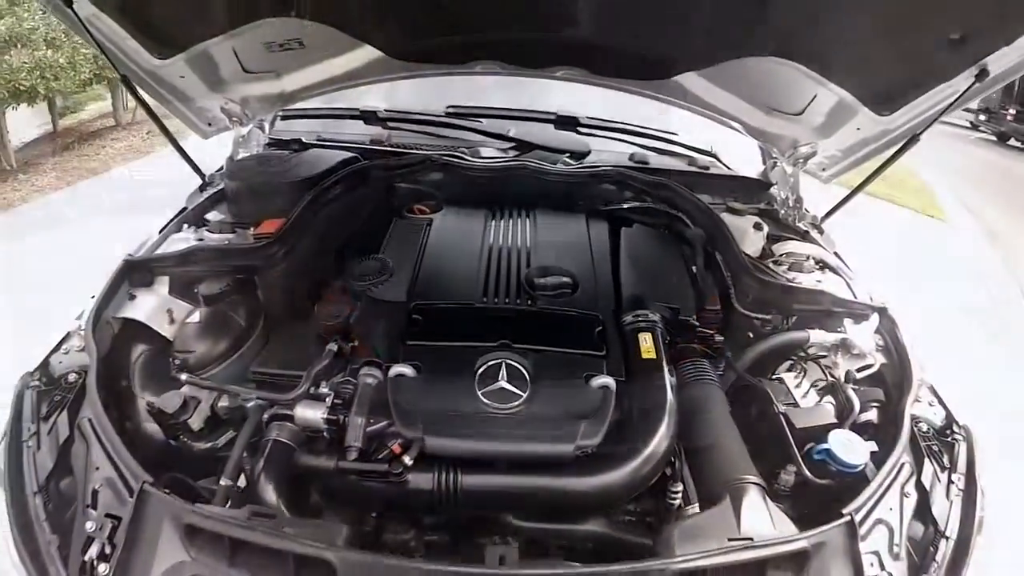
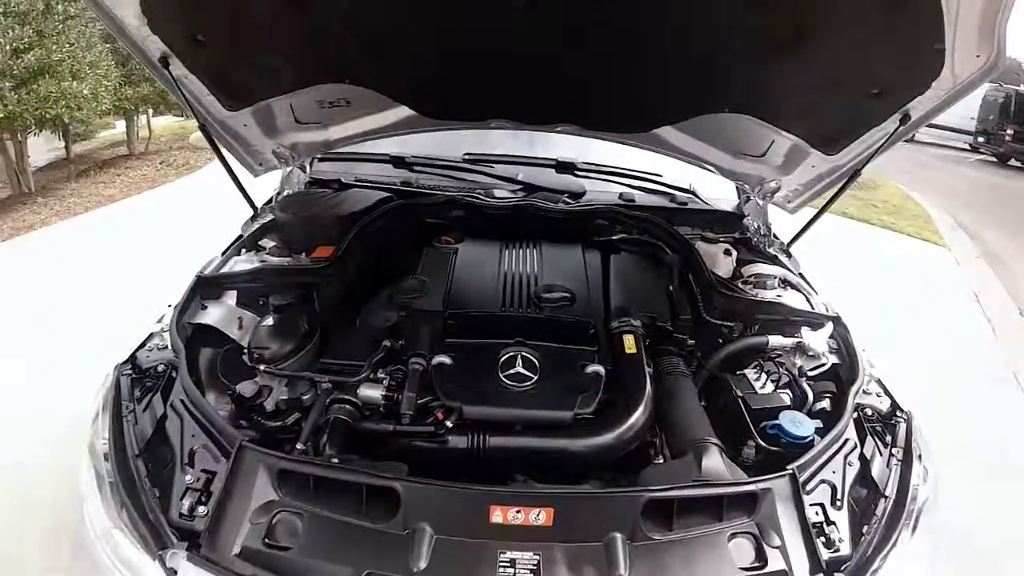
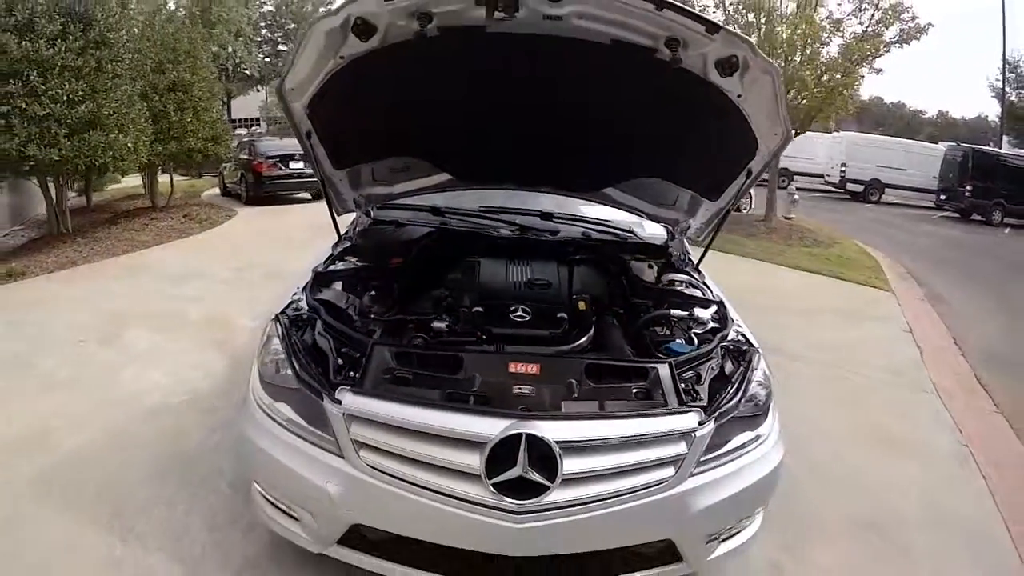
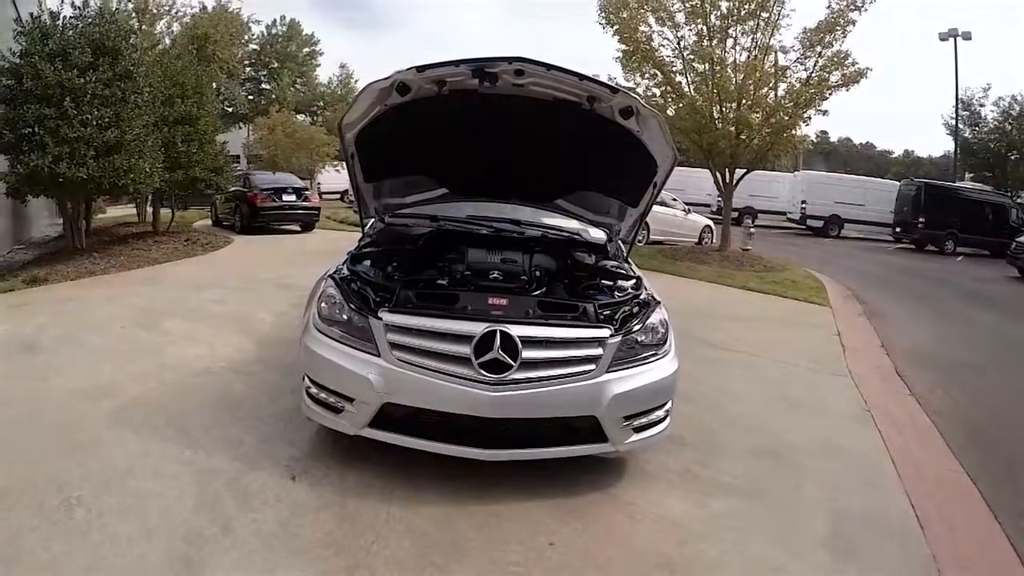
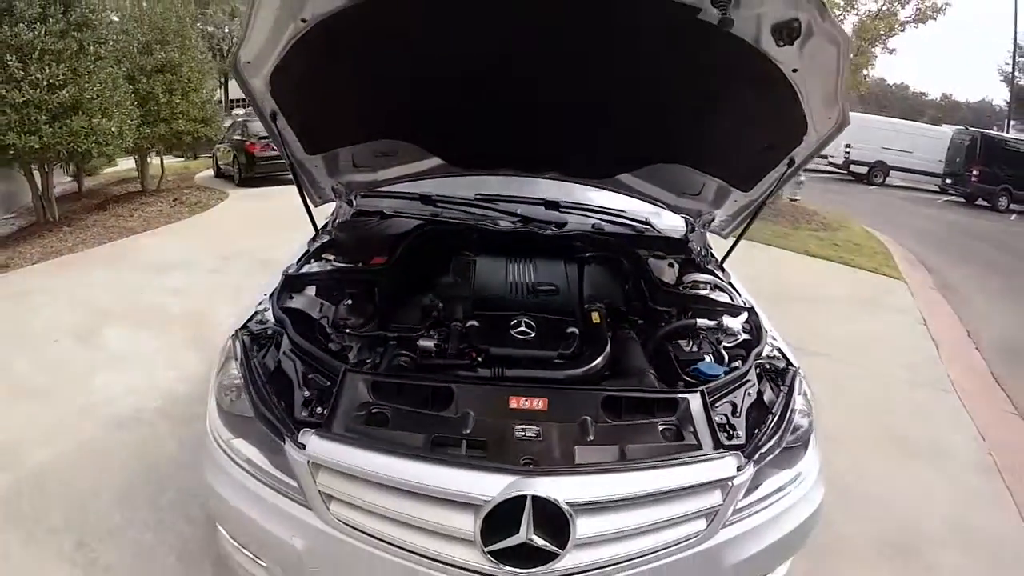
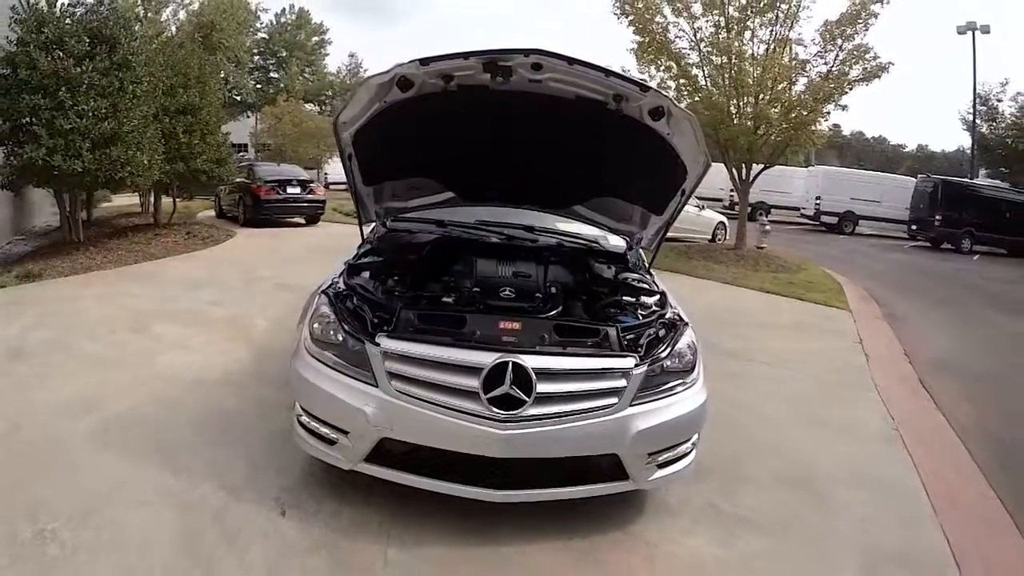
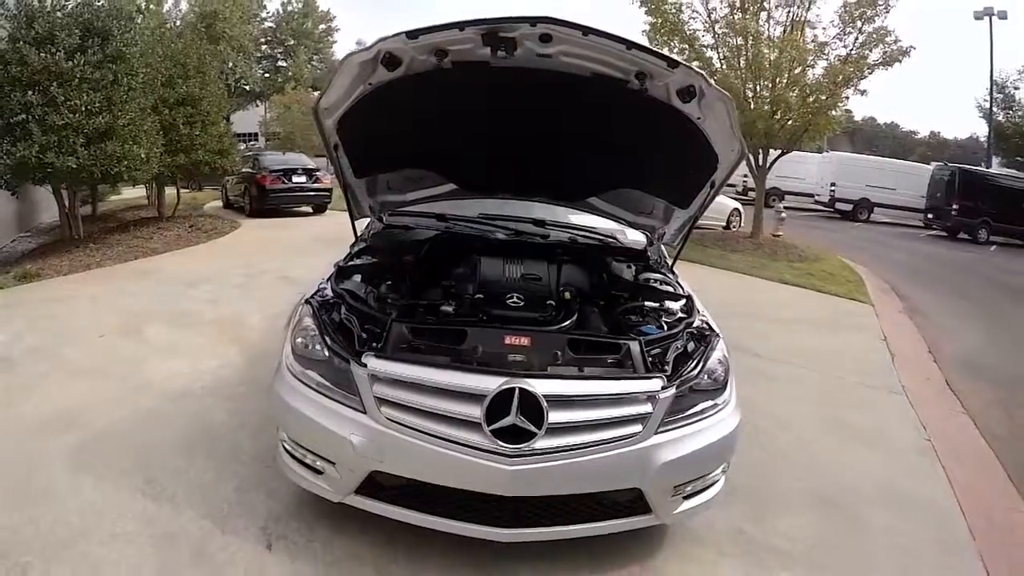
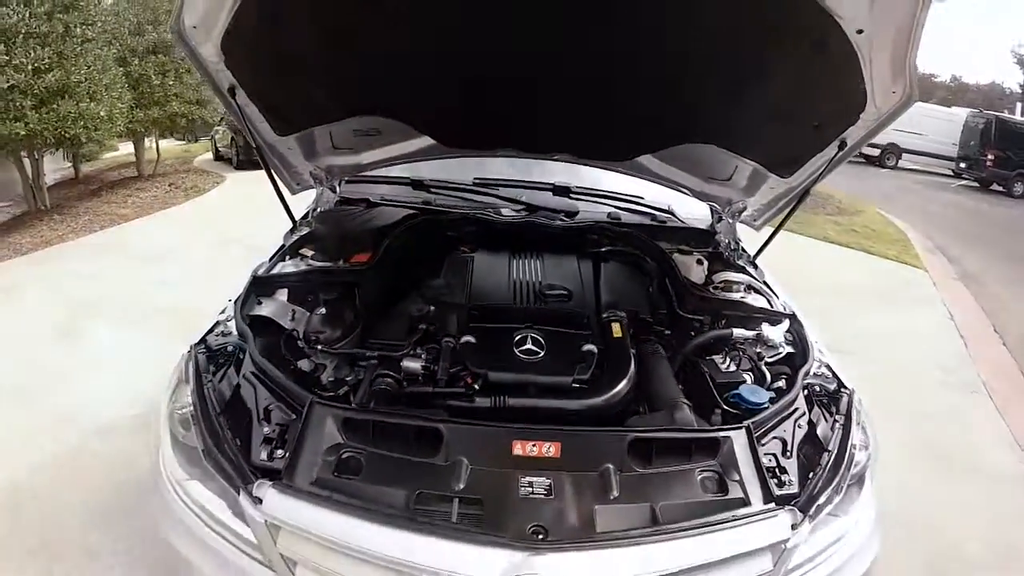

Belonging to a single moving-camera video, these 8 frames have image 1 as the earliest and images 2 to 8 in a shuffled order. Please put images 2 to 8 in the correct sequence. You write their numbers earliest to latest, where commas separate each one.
2, 8, 5, 3, 7, 6, 4
